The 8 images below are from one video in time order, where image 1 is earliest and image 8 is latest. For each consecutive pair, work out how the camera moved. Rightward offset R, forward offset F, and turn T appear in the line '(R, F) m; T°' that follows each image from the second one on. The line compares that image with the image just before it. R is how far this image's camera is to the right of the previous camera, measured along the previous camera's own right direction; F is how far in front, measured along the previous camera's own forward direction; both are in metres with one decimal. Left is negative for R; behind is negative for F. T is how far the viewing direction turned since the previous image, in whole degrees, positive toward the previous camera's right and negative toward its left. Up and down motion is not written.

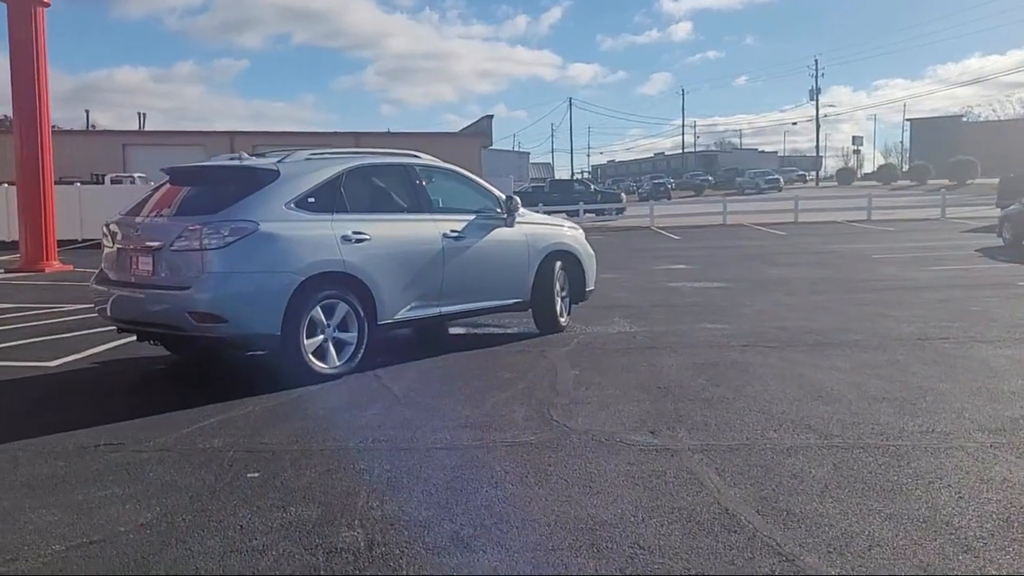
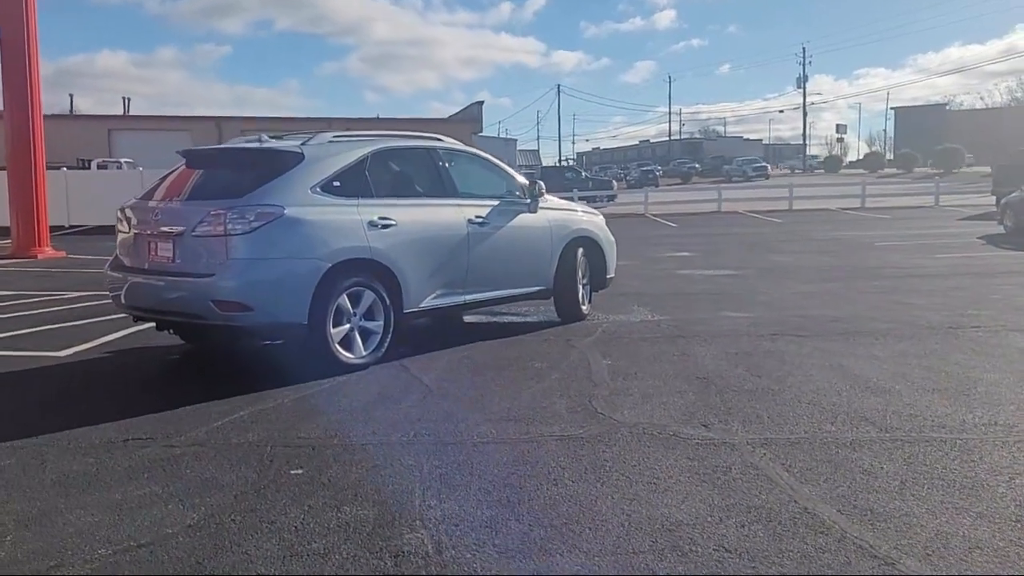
(-0.4, +0.2) m; +1°
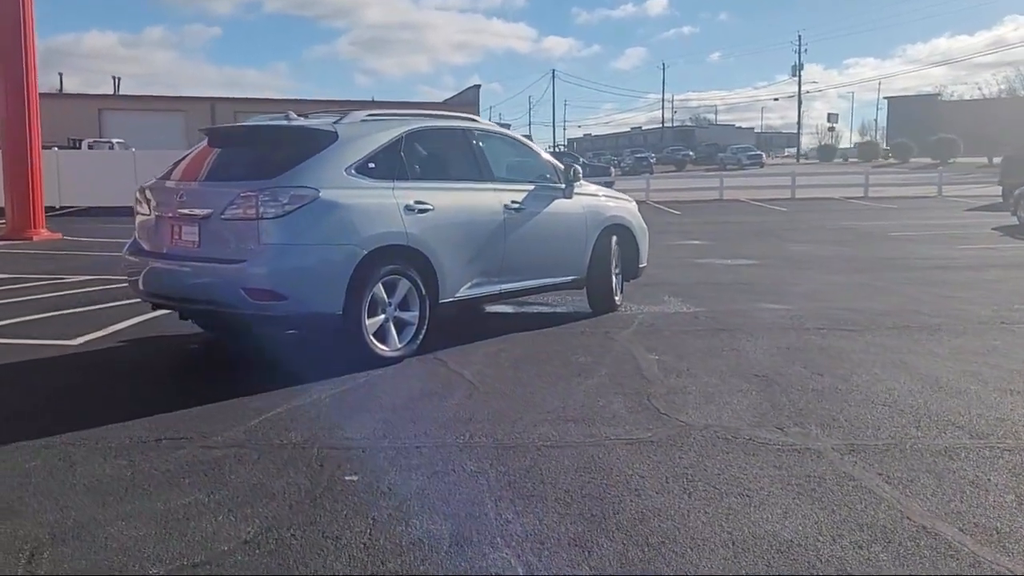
(-0.4, +0.4) m; +1°
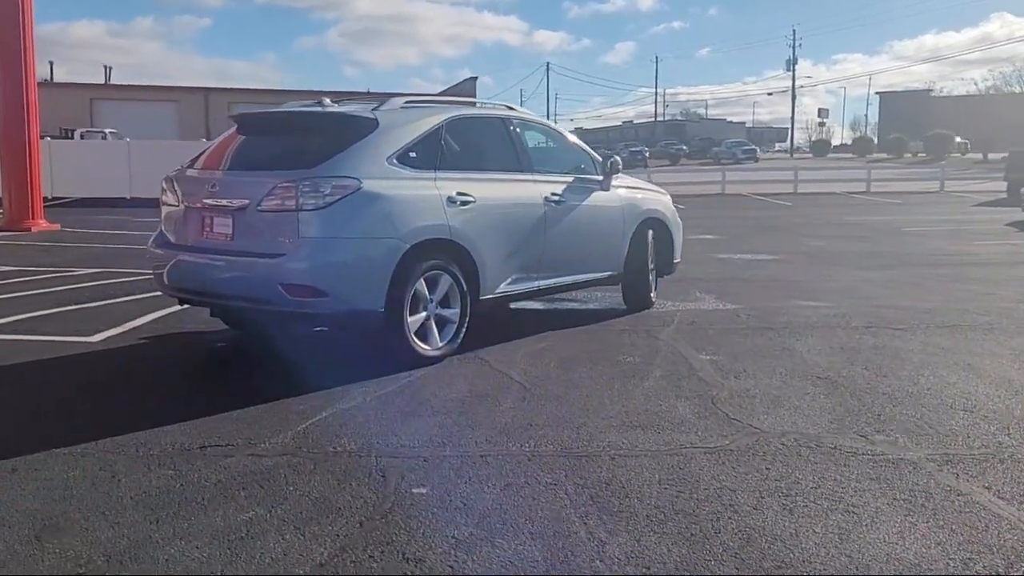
(-0.4, +0.3) m; +1°
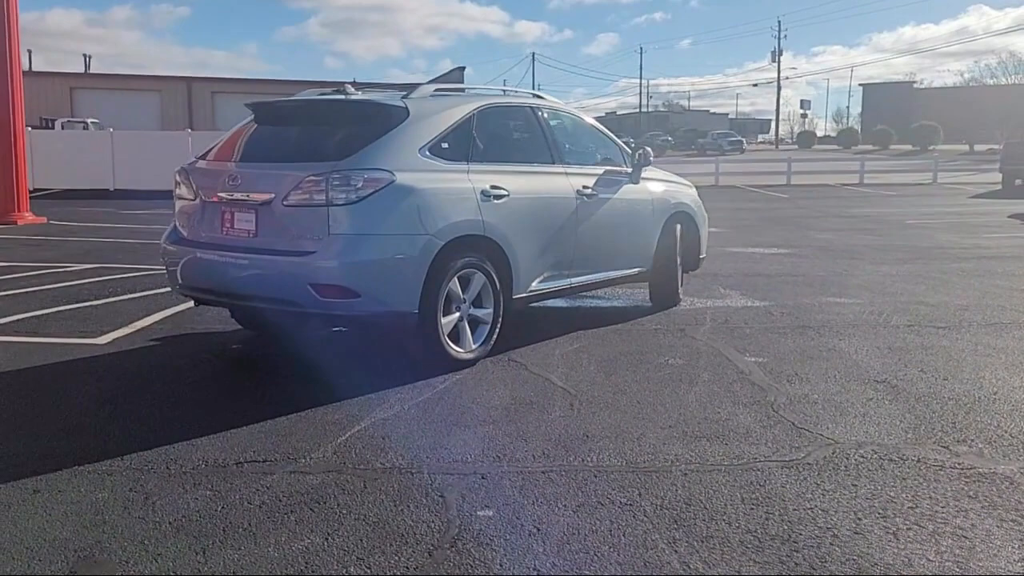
(-0.4, +0.4) m; +1°
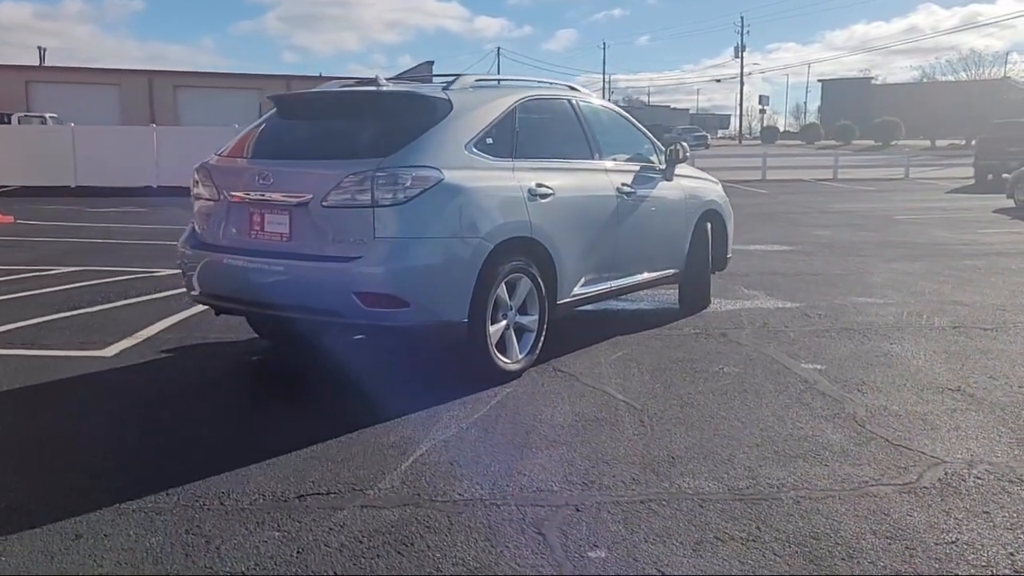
(-0.5, +0.4) m; +2°
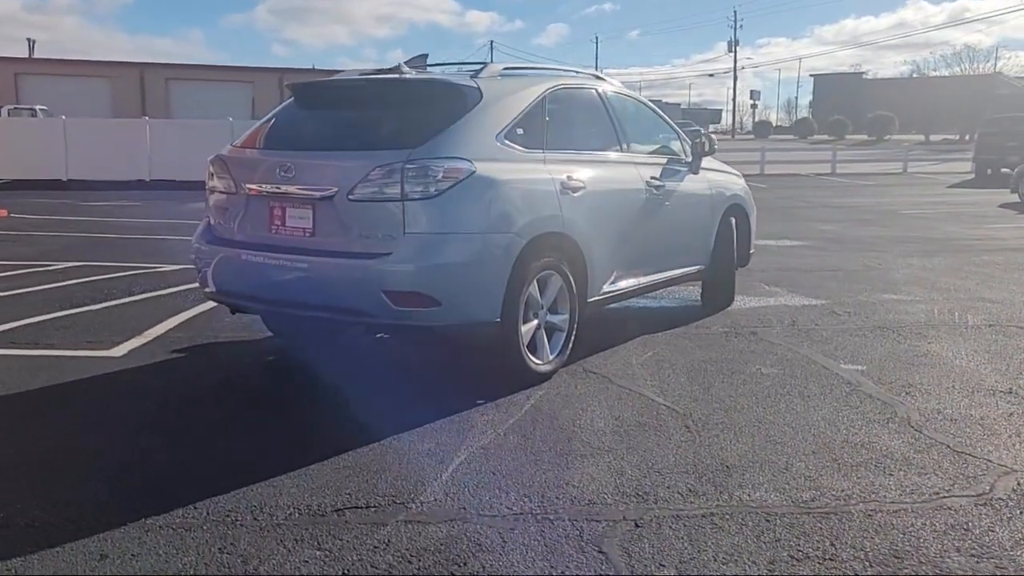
(-0.2, +0.3) m; +1°
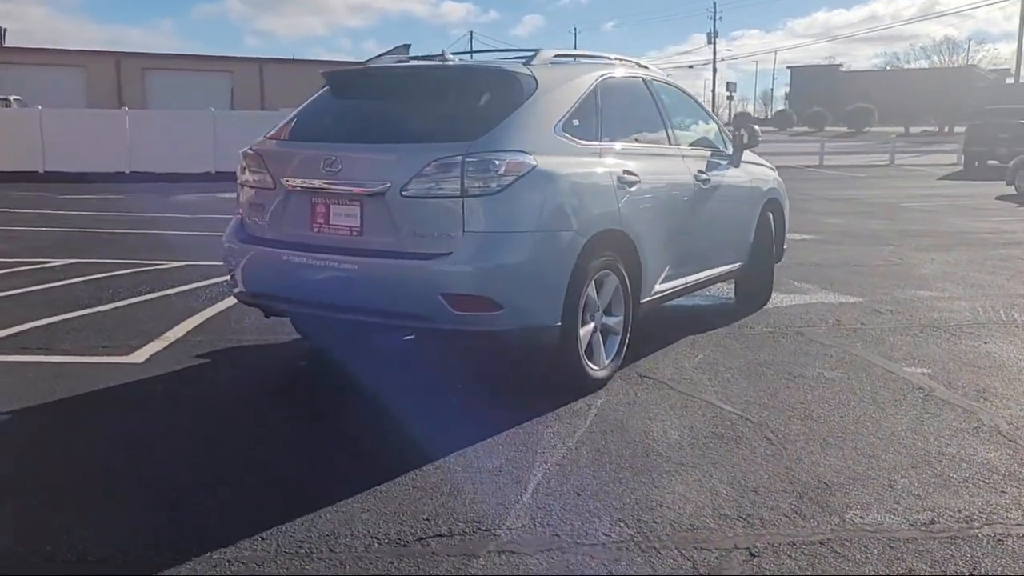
(-0.4, +0.3) m; +1°
